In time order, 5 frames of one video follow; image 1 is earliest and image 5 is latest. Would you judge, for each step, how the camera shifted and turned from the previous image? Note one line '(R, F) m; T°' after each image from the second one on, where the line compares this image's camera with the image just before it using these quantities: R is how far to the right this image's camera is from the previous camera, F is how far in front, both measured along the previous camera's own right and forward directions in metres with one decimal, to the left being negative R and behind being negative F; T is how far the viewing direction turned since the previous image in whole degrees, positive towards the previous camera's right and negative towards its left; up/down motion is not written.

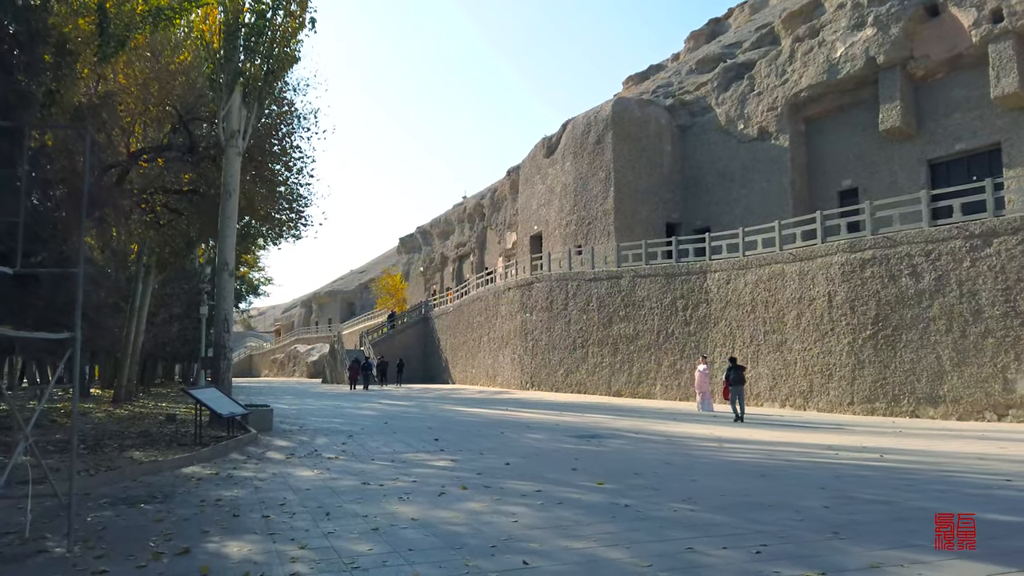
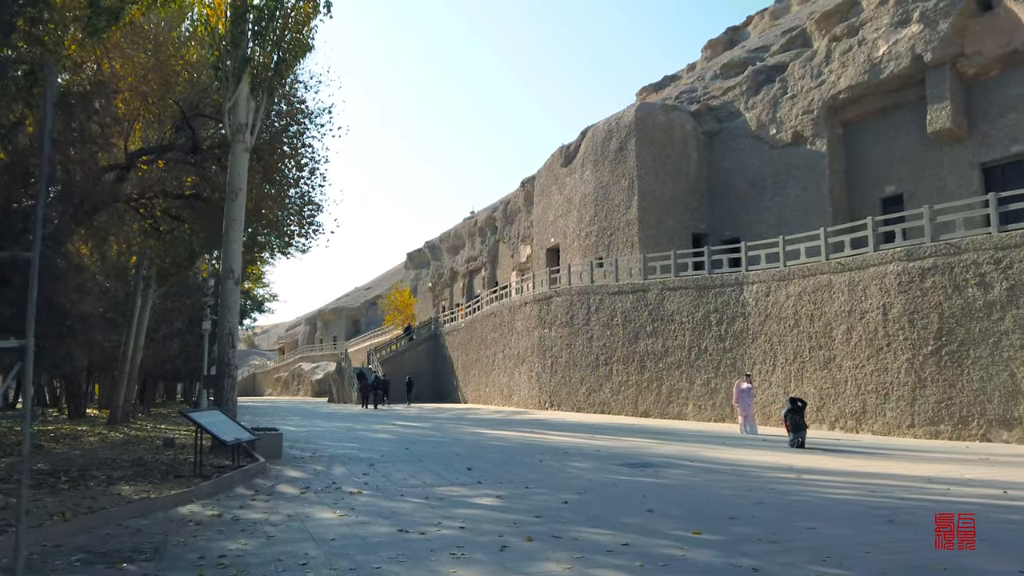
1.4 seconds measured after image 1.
(-0.6, +1.5) m; 0°
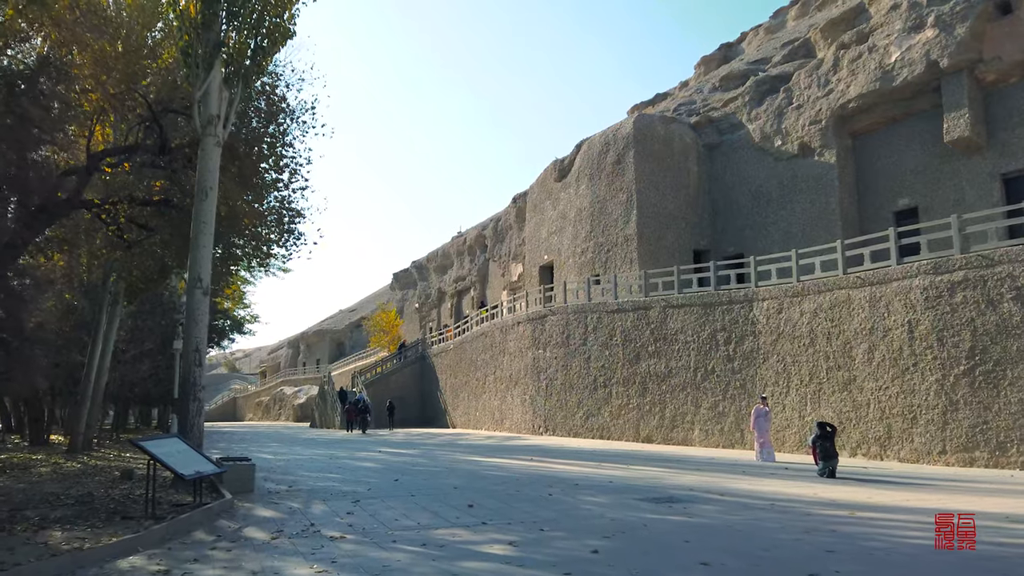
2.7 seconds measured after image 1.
(-0.3, +1.4) m; +1°
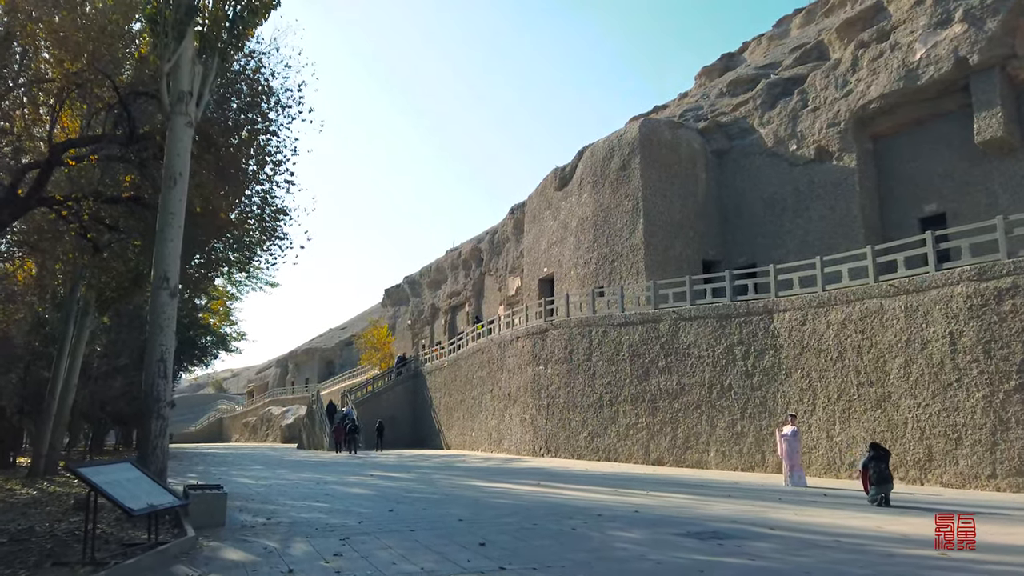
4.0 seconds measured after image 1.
(-0.3, +1.5) m; +1°
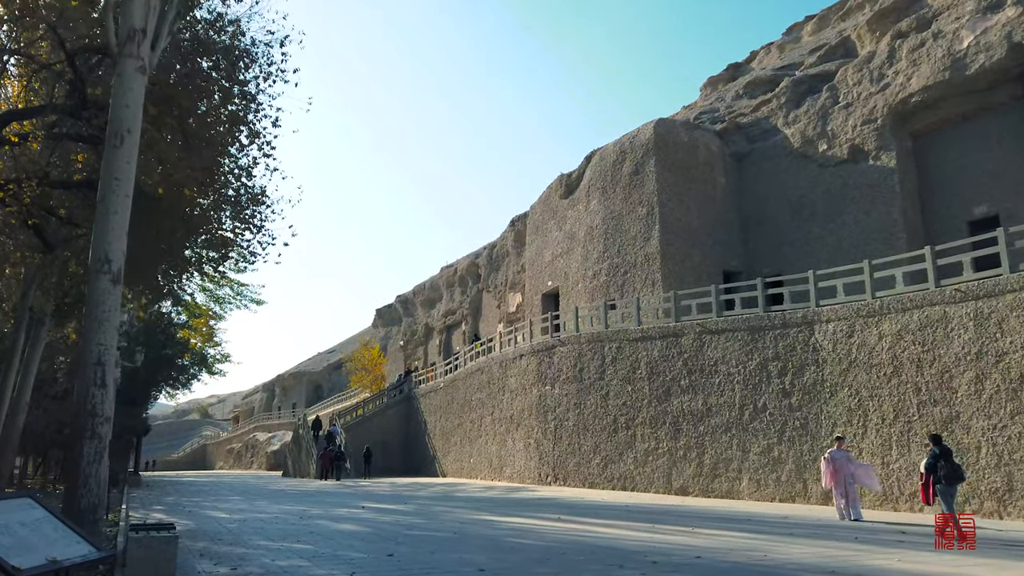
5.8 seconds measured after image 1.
(-0.4, +2.0) m; +1°
